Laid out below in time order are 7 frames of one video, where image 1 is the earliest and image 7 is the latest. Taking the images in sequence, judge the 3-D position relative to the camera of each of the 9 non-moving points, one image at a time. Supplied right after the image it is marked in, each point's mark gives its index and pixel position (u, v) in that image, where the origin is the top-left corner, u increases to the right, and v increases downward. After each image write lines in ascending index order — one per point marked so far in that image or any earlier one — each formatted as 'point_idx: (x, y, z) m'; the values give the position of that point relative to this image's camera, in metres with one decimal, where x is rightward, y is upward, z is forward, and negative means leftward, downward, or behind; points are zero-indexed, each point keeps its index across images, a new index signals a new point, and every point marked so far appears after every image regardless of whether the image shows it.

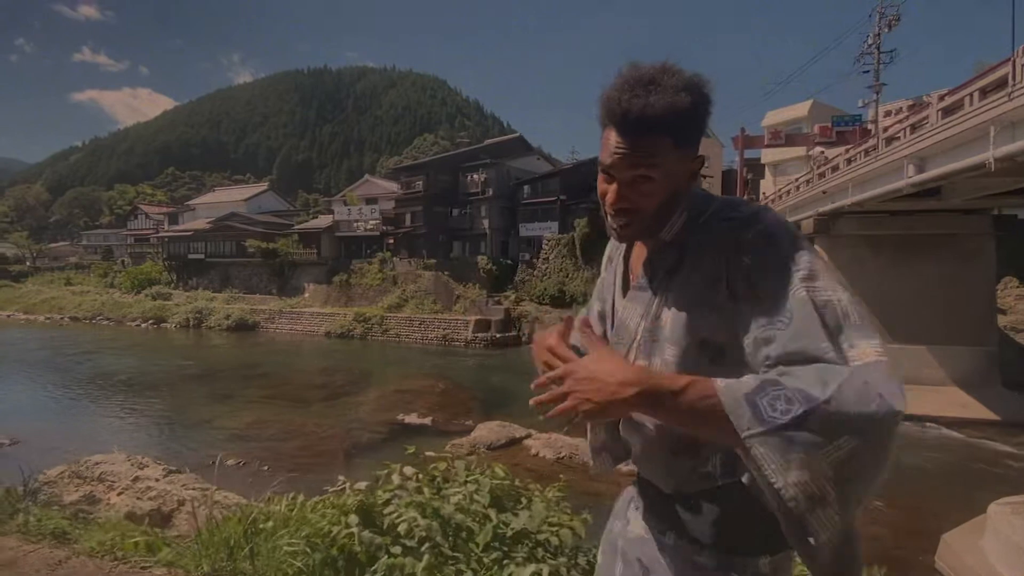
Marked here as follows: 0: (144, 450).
0: (-8.4, -3.7, +10.9) m
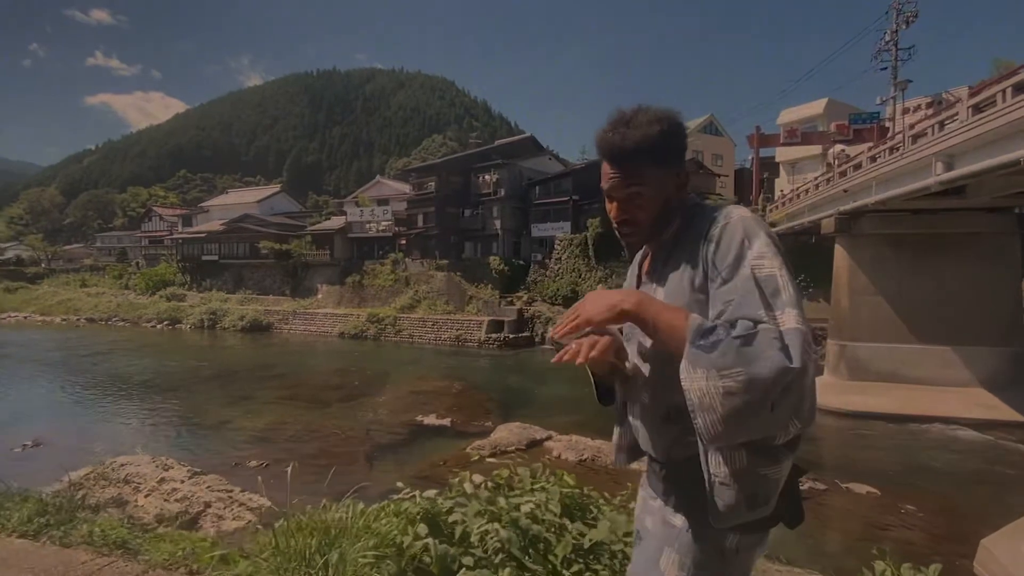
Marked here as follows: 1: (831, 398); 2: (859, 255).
0: (-7.9, -3.7, +10.9) m
1: (+9.3, -3.3, +14.0) m
2: (+10.6, +1.0, +14.6) m
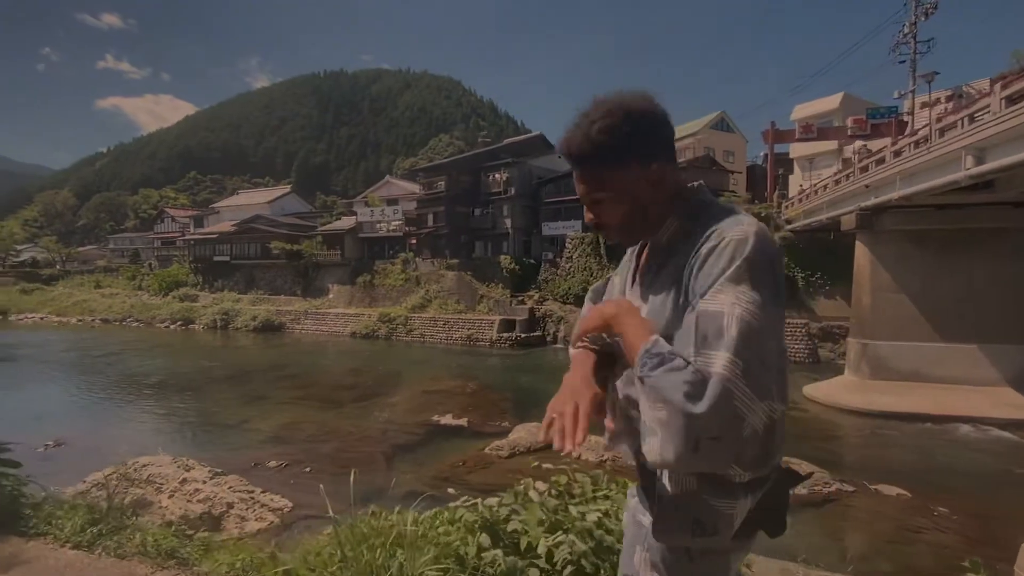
0: (-7.5, -3.7, +10.9) m
1: (+9.8, -3.2, +13.8) m
2: (+11.1, +1.1, +14.4) m
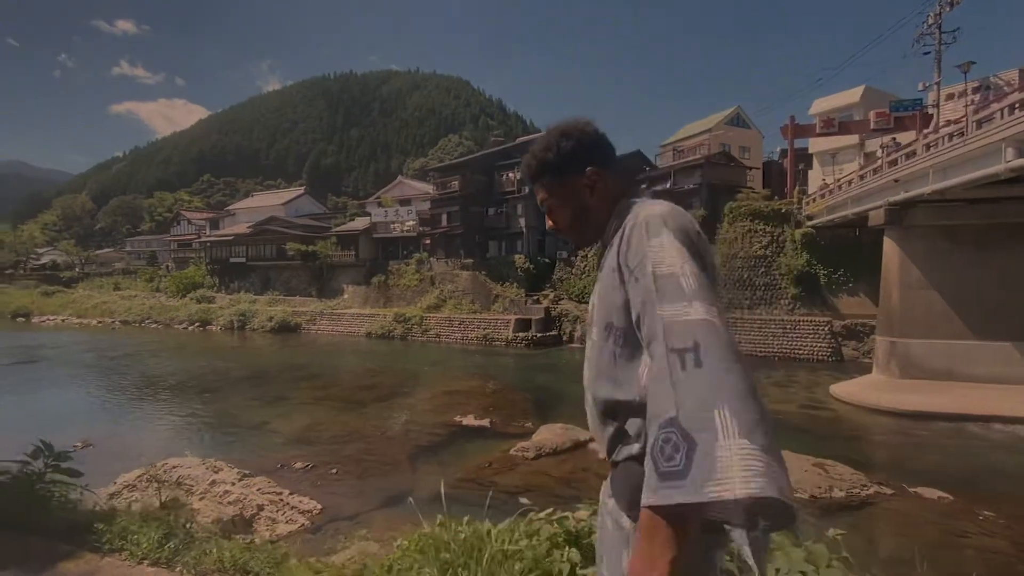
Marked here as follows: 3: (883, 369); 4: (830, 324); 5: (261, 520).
0: (-7.0, -3.8, +11.0) m
1: (+10.4, -3.1, +13.5) m
2: (+11.6, +1.2, +14.0) m
3: (+11.2, -2.4, +14.4) m
4: (+12.2, -1.4, +18.4) m
5: (-3.6, -3.3, +6.9) m
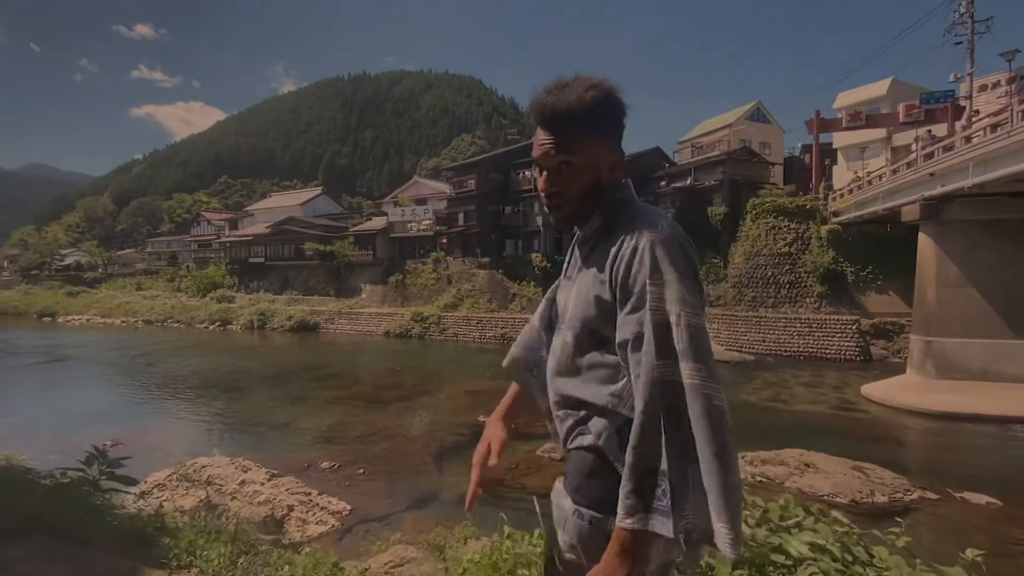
0: (-6.4, -3.8, +11.0) m
1: (+11.0, -3.0, +13.0) m
2: (+12.3, +1.3, +13.6) m
3: (+11.9, -2.4, +14.0) m
4: (+13.0, -1.3, +18.0) m
5: (-3.2, -3.3, +6.8) m
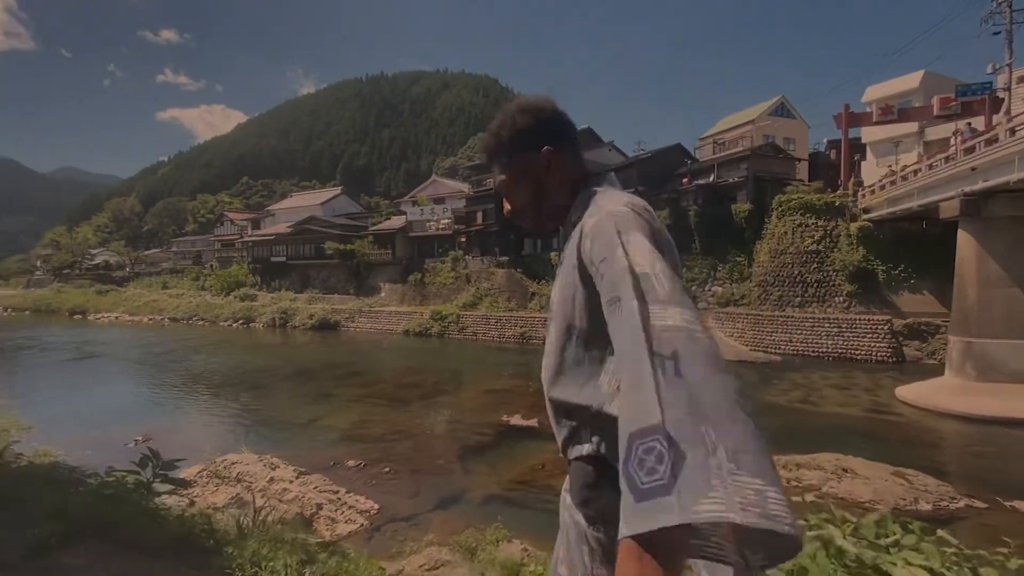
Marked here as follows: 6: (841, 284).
0: (-5.8, -3.7, +11.1) m
1: (+11.6, -3.0, +12.6) m
2: (+12.9, +1.3, +13.0) m
3: (+12.5, -2.3, +13.5) m
4: (+13.8, -1.3, +17.4) m
5: (-2.7, -3.3, +6.8) m
6: (+13.3, +0.1, +19.2) m
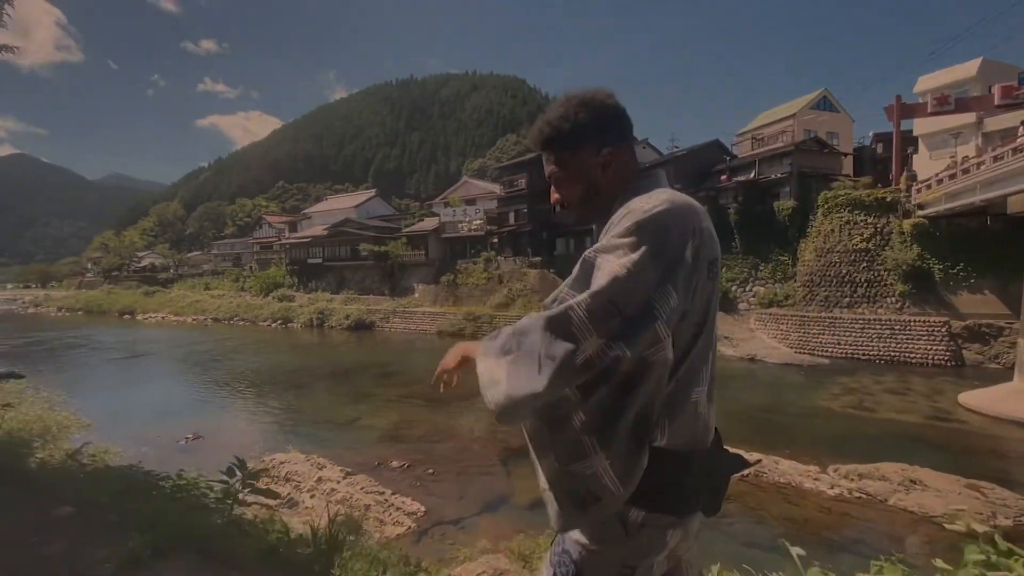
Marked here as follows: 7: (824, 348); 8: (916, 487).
0: (-4.9, -3.7, +11.3) m
1: (+12.6, -3.0, +11.7) m
2: (+13.9, +1.3, +12.2) m
3: (+13.6, -2.3, +12.6) m
4: (+15.0, -1.3, +16.5) m
5: (-2.0, -3.3, +6.8) m
6: (+14.6, +0.1, +18.3) m
7: (+11.9, -2.3, +18.2) m
8: (+6.5, -3.2, +7.8) m
